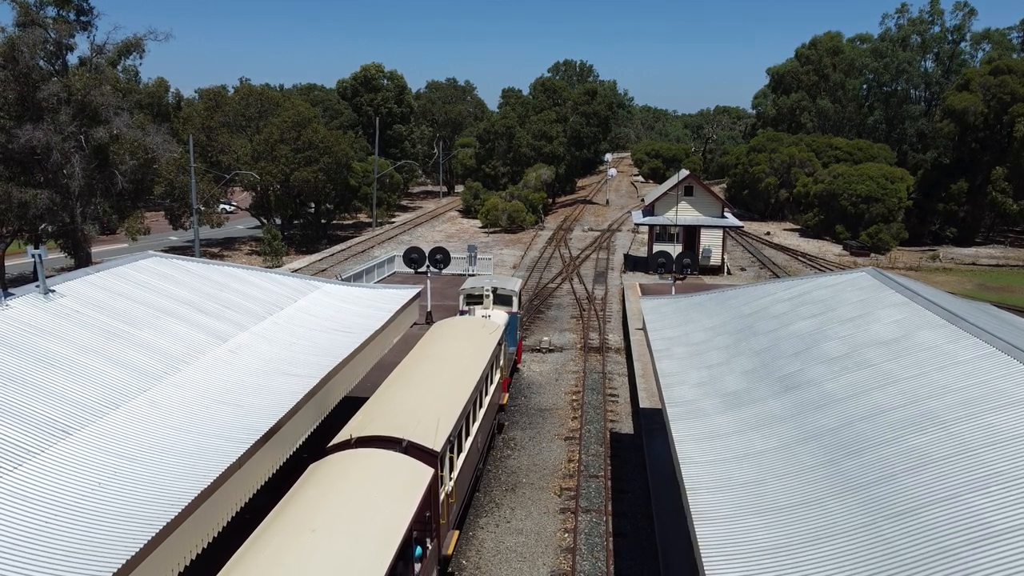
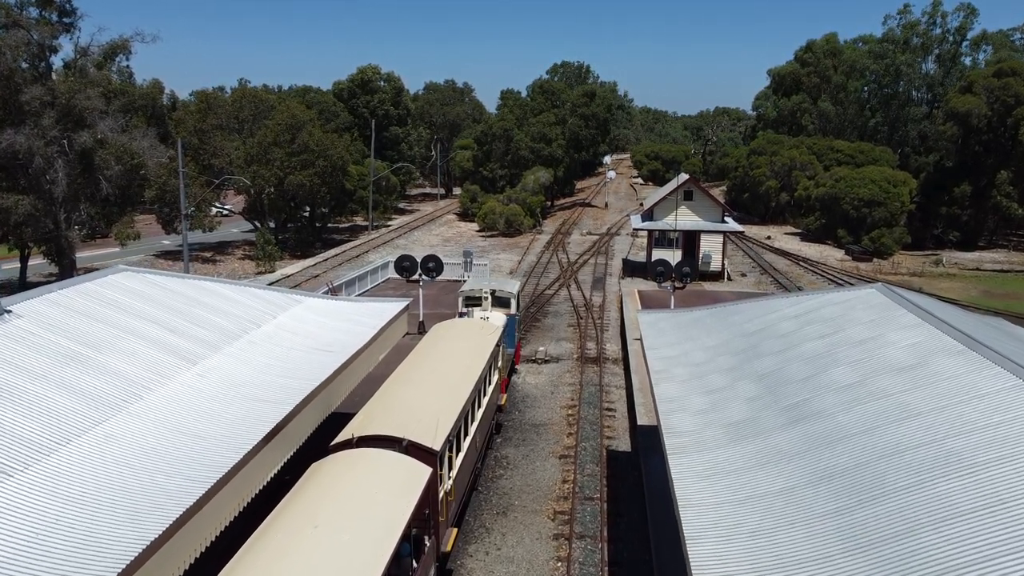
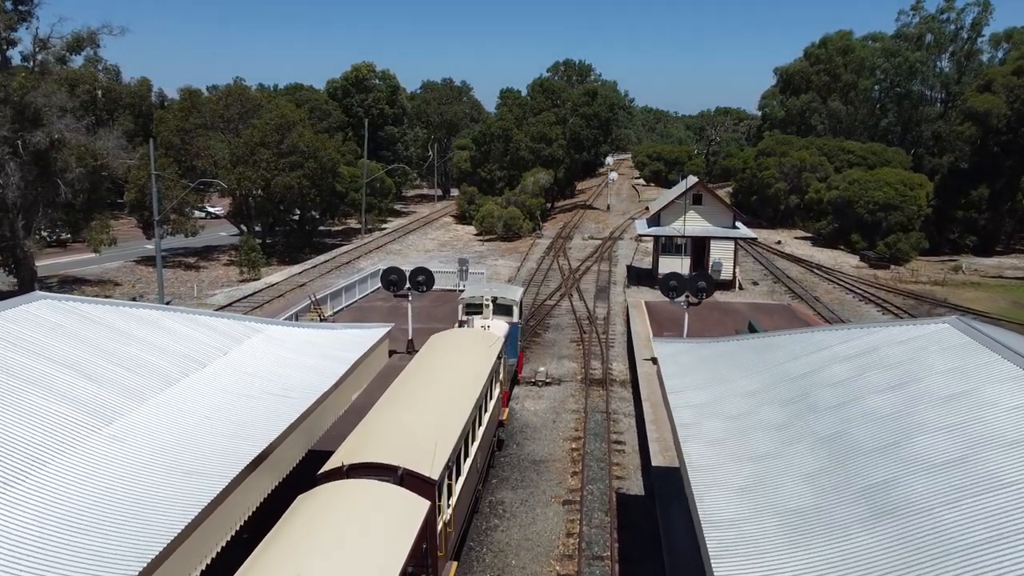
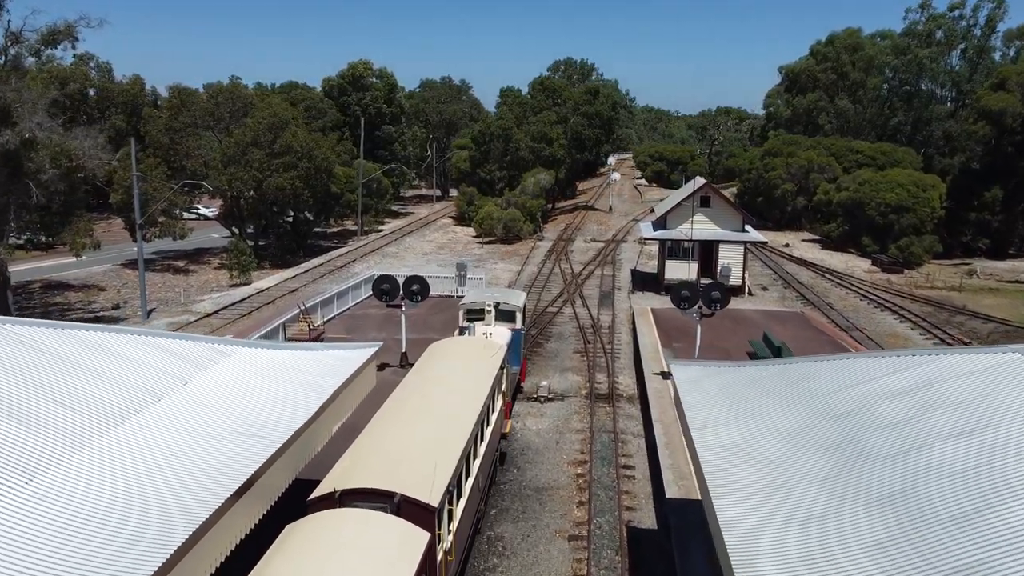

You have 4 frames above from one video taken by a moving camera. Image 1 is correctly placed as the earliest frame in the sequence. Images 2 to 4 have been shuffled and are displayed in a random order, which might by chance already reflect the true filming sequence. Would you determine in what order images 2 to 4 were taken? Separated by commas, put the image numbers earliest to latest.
2, 3, 4
